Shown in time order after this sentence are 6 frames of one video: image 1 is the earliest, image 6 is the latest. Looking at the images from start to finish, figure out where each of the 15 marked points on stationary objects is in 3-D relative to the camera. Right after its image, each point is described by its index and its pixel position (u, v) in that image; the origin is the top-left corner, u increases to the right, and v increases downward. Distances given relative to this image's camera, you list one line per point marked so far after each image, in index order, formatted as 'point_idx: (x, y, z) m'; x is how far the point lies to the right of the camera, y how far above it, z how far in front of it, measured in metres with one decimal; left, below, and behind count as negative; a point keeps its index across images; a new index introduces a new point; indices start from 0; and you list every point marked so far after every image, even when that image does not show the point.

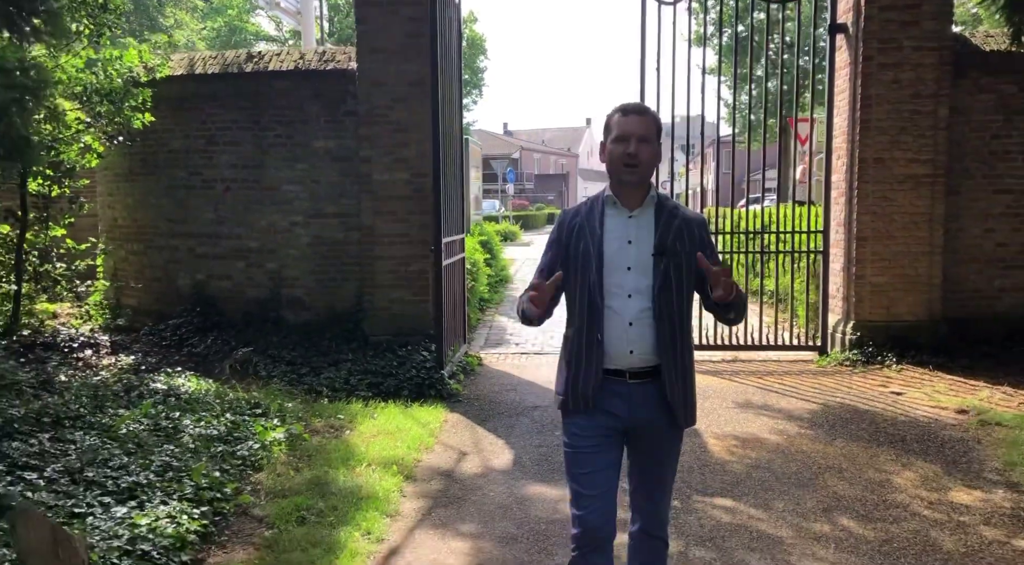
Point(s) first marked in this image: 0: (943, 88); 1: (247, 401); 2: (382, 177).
0: (+4.1, +1.9, +6.9) m
1: (-2.0, -0.9, +5.5) m
2: (-1.3, +1.0, +7.0) m
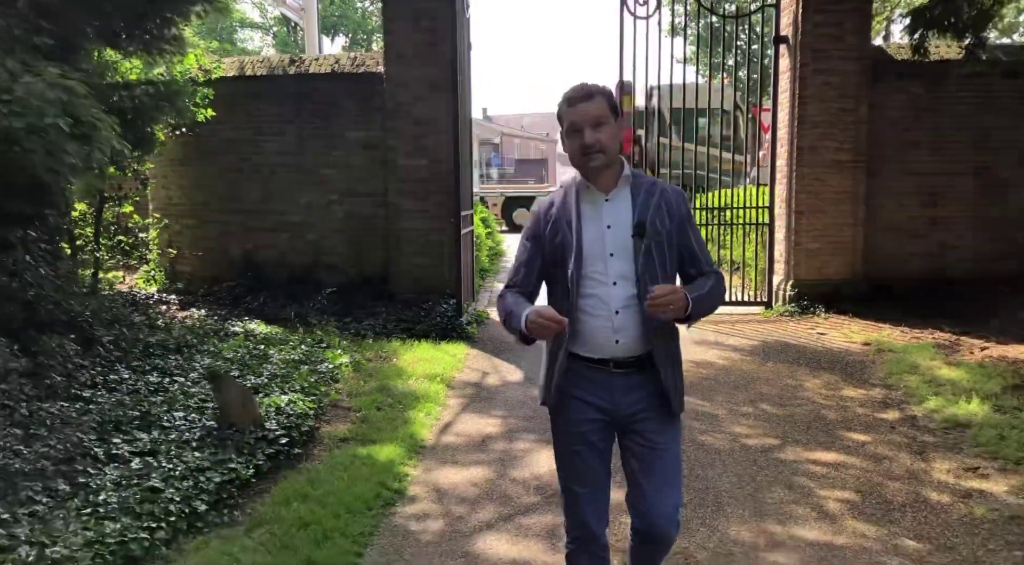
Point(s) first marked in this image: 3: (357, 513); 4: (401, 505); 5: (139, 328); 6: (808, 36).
0: (+4.1, +2.3, +8.4) m
1: (-1.9, -0.5, +7.0) m
2: (-1.3, +1.4, +8.5) m
3: (-0.8, -1.1, +3.7) m
4: (-0.6, -1.2, +3.8) m
5: (-3.3, -0.4, +6.5) m
6: (+3.5, +2.9, +8.4) m
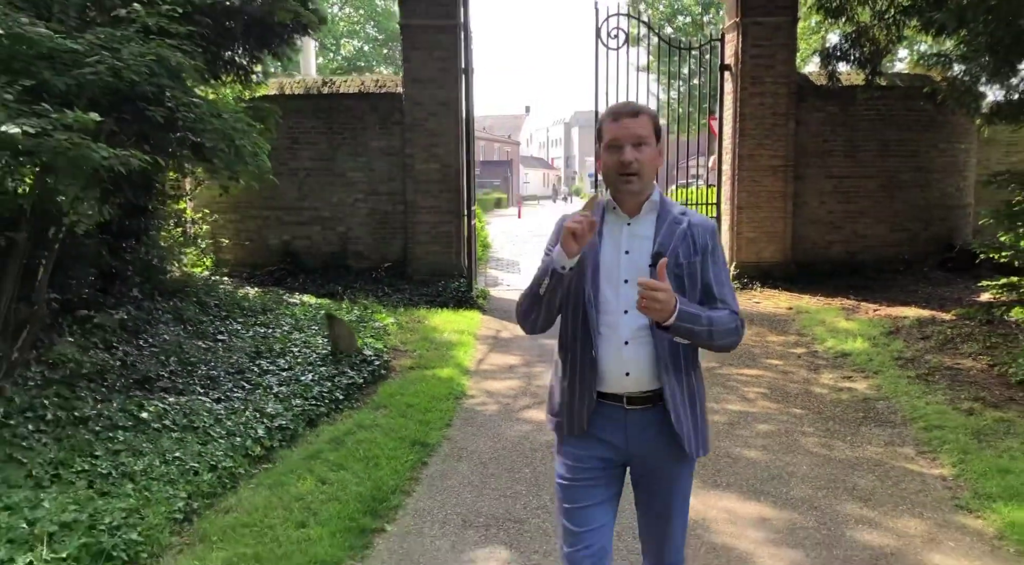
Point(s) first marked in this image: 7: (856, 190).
0: (+4.1, +2.5, +10.5) m
1: (-1.9, -0.3, +8.8) m
2: (-1.3, +1.6, +10.3) m
3: (-0.6, -0.9, +5.5) m
4: (-0.4, -0.9, +5.7) m
5: (-3.2, -0.1, +8.2) m
6: (+3.4, +3.2, +10.5) m
7: (+5.2, +1.4, +10.8) m
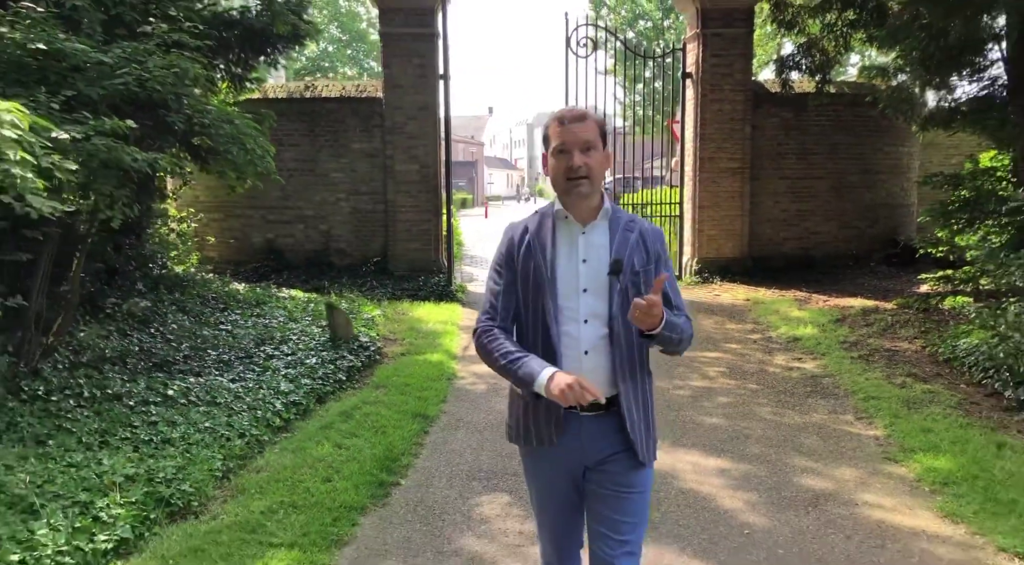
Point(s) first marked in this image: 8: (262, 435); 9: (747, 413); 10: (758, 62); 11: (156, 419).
0: (+3.7, +2.6, +11.3) m
1: (-2.2, -0.2, +9.2) m
2: (-1.7, +1.7, +10.8) m
3: (-0.7, -0.8, +6.0) m
4: (-0.5, -0.8, +6.2) m
5: (-3.5, -0.1, +8.6) m
6: (+3.0, +3.2, +11.2) m
7: (+4.8, +1.5, +11.7) m
8: (-1.6, -1.0, +4.5) m
9: (+1.8, -1.0, +5.4) m
10: (+5.3, +4.8, +15.6) m
11: (-2.2, -0.9, +4.5) m
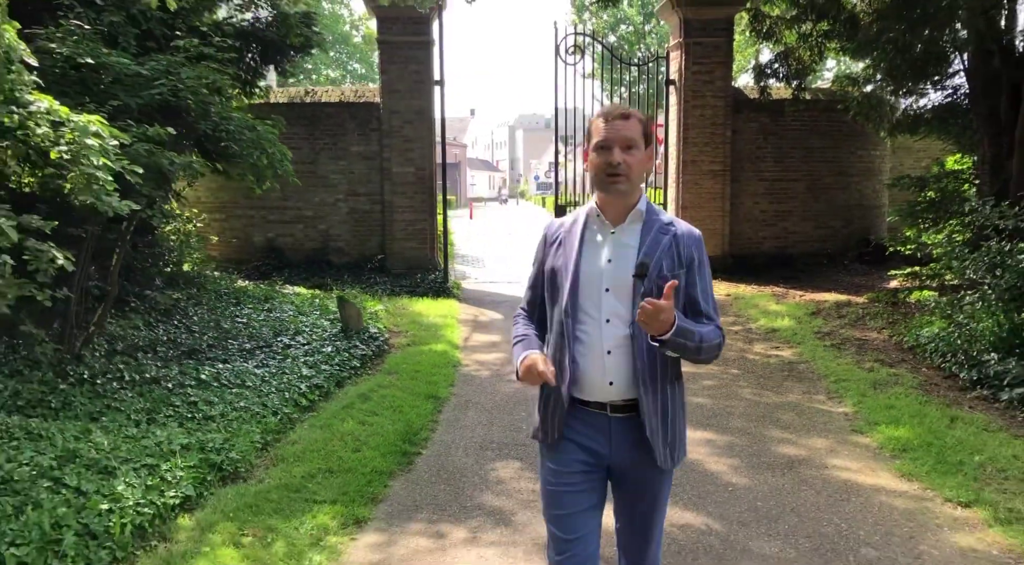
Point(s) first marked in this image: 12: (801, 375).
0: (+3.6, +2.7, +11.9) m
1: (-2.2, -0.2, +9.7) m
2: (-1.8, +1.8, +11.2) m
3: (-0.7, -0.8, +6.5) m
4: (-0.5, -0.8, +6.7) m
5: (-3.5, 0.0, +9.0) m
6: (+2.9, +3.3, +11.8) m
7: (+4.6, +1.5, +12.3) m
8: (-1.5, -0.9, +5.0) m
9: (+1.8, -0.9, +5.9) m
10: (+5.1, +4.8, +16.2) m
11: (-2.2, -0.8, +4.9) m
12: (+2.6, -0.8, +6.5) m
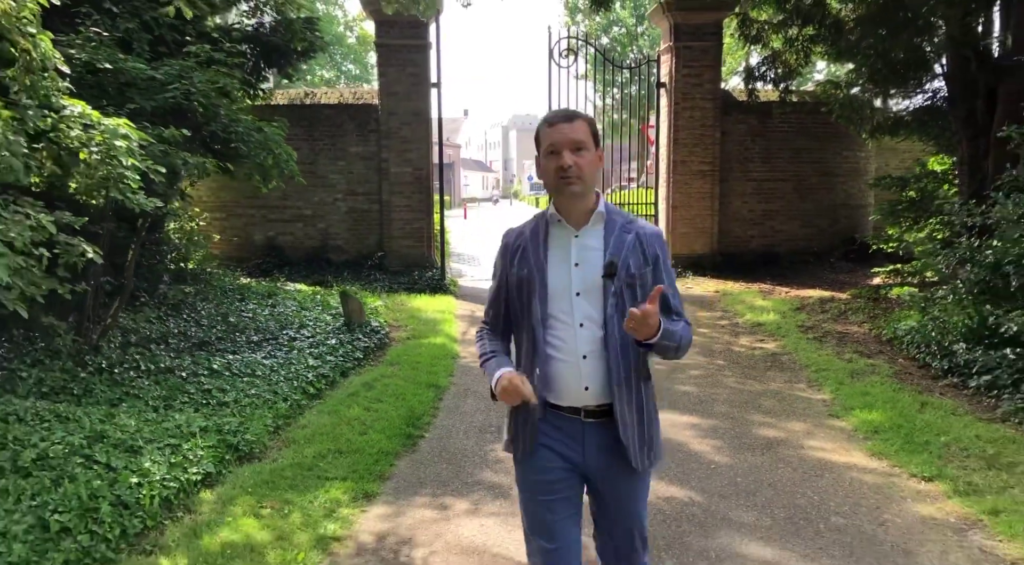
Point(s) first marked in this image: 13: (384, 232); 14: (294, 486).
0: (+3.5, +2.7, +12.2) m
1: (-2.3, -0.2, +9.9) m
2: (-1.8, +1.8, +11.5) m
3: (-0.7, -0.7, +6.8) m
4: (-0.5, -0.7, +7.0) m
5: (-3.6, 0.0, +9.3) m
6: (+2.8, +3.3, +12.1) m
7: (+4.5, +1.6, +12.6) m
8: (-1.5, -0.9, +5.3) m
9: (+1.8, -0.9, +6.2) m
10: (+5.0, +4.9, +16.6) m
11: (-2.2, -0.8, +5.2) m
12: (+2.6, -0.8, +6.8) m
13: (-2.1, +0.8, +11.7) m
14: (-1.2, -1.1, +3.9) m
